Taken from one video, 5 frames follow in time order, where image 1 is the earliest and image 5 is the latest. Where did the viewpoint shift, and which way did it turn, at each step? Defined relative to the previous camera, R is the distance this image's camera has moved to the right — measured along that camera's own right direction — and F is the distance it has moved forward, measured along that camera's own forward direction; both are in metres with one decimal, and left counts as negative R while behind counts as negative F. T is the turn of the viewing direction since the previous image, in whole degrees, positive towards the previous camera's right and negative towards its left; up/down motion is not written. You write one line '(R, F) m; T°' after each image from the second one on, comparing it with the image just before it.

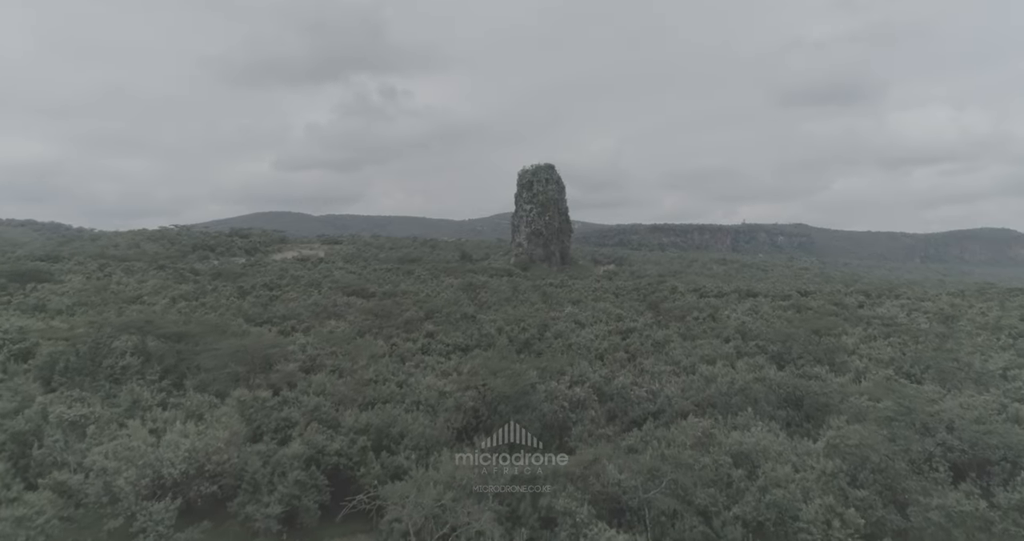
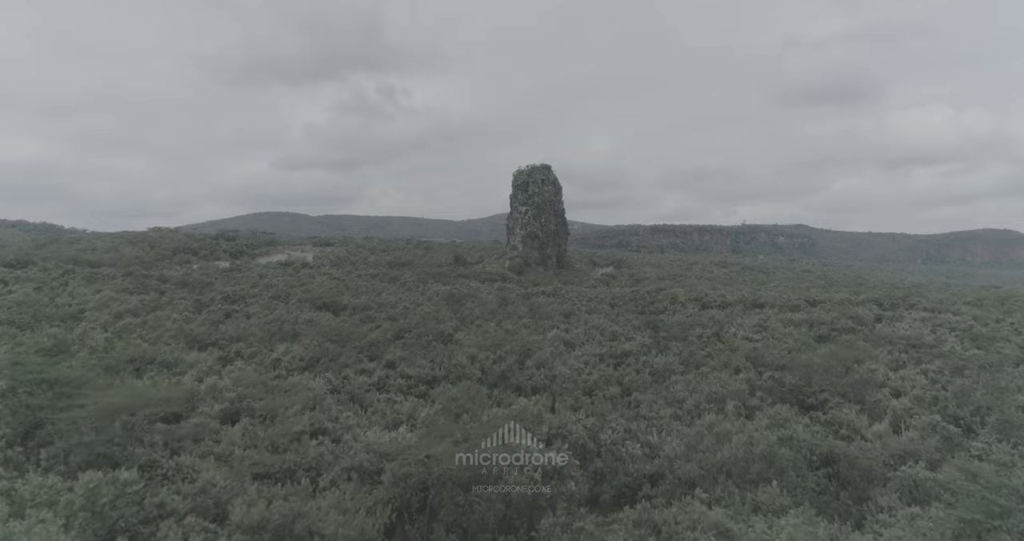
(+0.5, +2.3) m; 0°
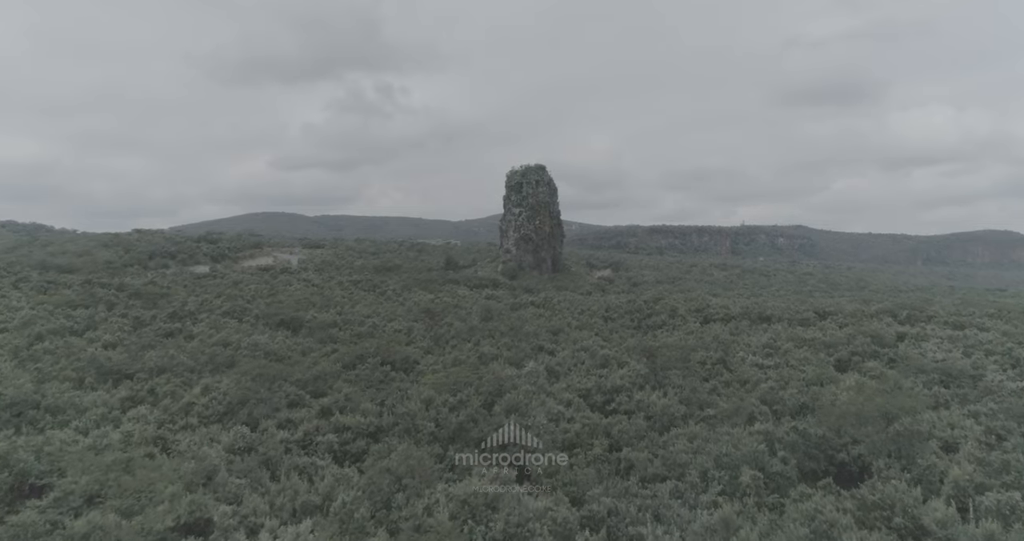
(+0.6, +2.5) m; 0°
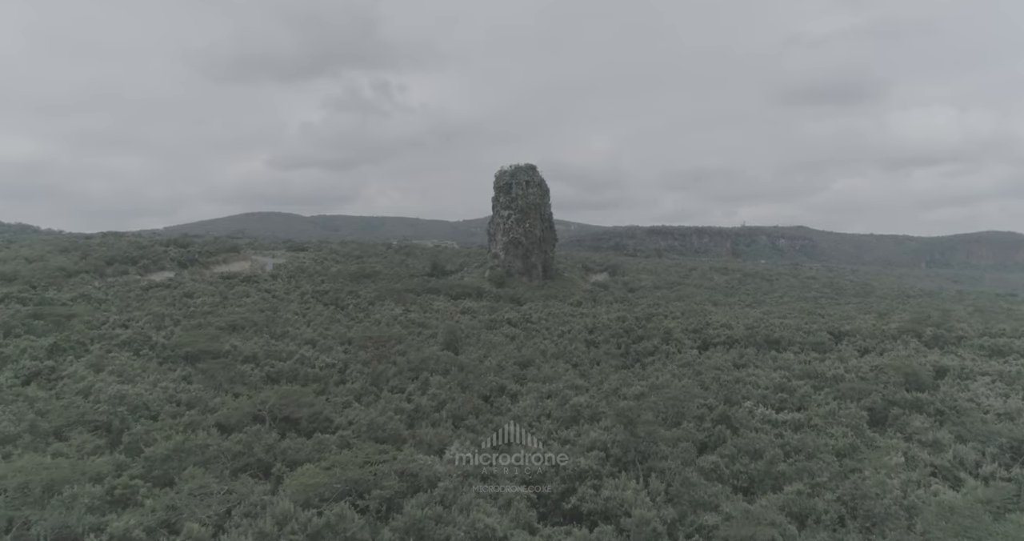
(+1.1, +3.9) m; 0°
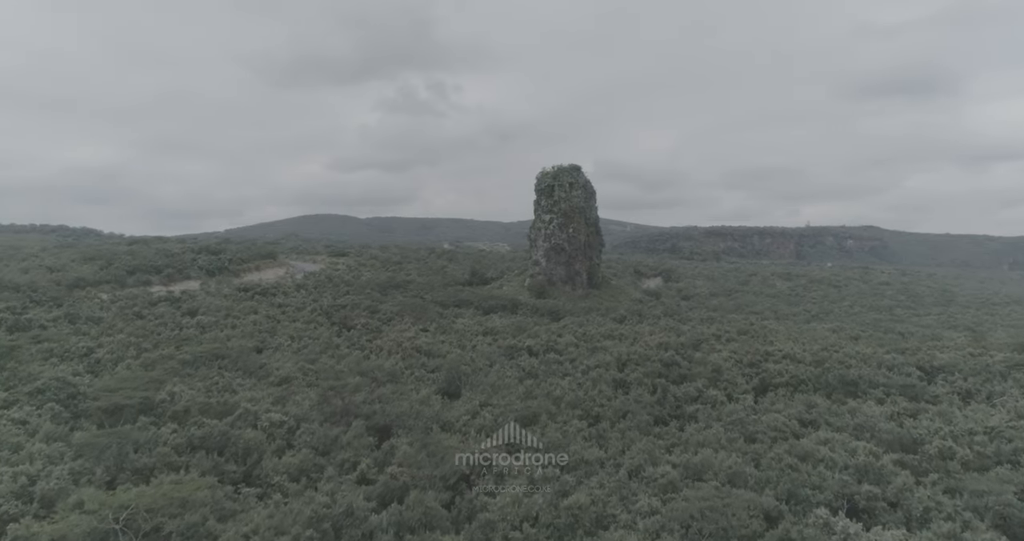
(+1.2, +4.1) m; -5°
